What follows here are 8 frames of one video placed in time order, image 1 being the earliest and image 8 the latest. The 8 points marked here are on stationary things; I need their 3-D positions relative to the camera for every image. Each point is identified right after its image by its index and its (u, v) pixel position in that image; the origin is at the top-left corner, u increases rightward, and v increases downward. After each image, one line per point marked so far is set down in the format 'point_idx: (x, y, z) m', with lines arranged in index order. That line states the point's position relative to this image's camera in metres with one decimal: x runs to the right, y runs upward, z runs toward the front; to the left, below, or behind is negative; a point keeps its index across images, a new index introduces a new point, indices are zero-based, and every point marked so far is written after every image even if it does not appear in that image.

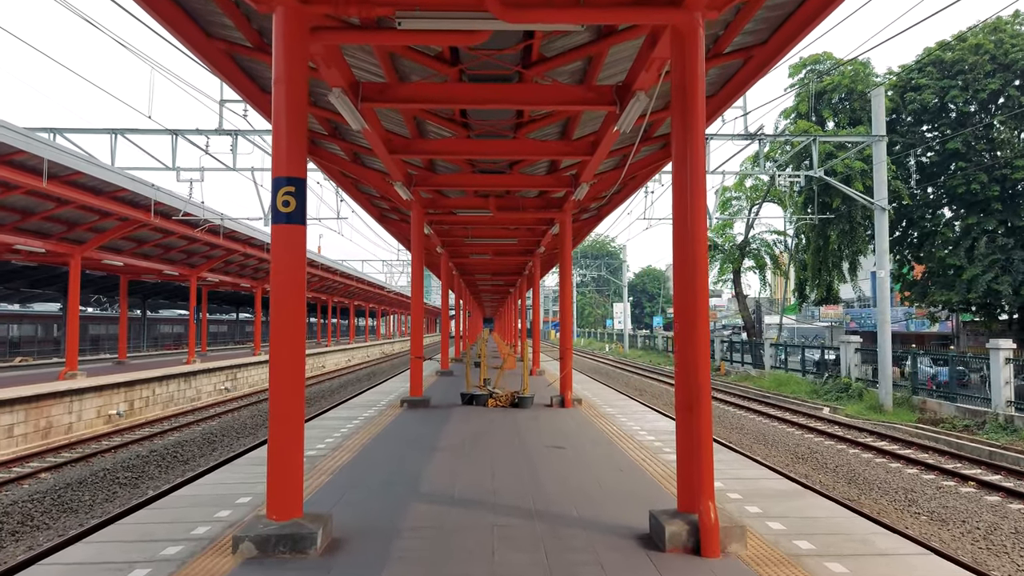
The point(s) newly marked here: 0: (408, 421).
0: (-1.0, -1.4, +8.3) m
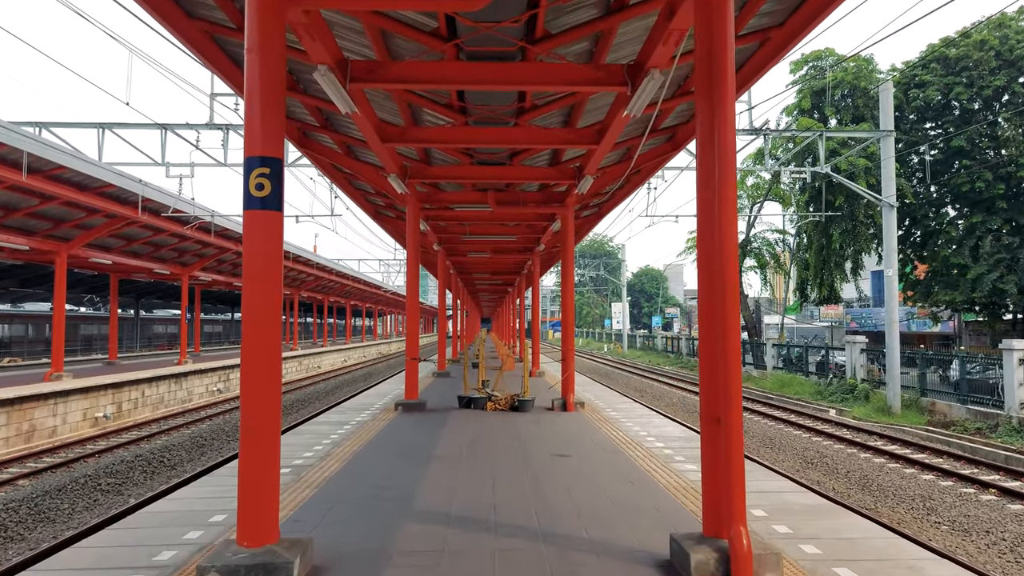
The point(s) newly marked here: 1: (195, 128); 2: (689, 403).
0: (-1.0, -1.3, +7.9) m
1: (-5.7, +2.9, +14.9) m
2: (+4.0, -2.6, +18.7) m
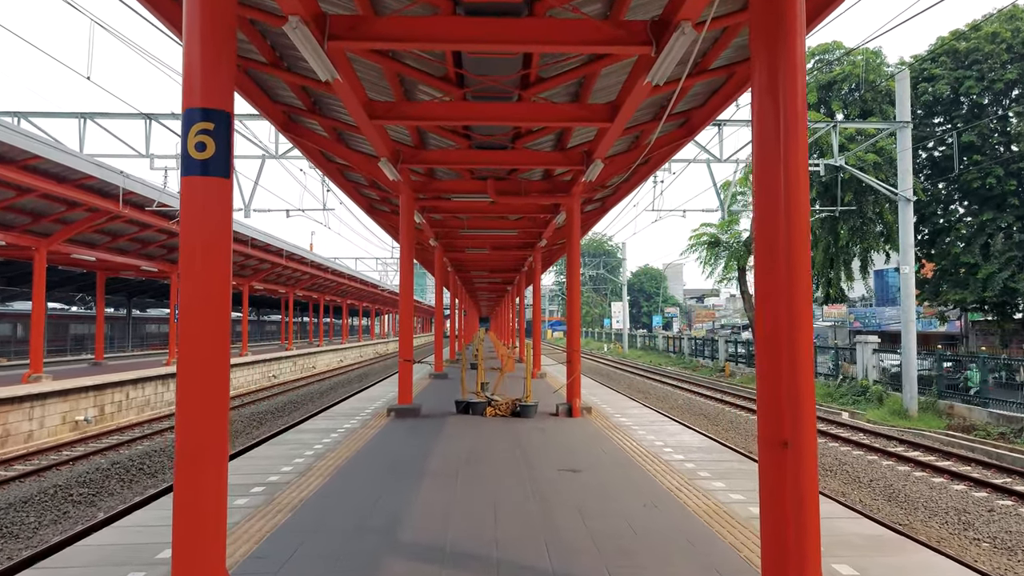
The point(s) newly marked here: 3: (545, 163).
0: (-1.0, -1.3, +7.3) m
1: (-5.7, +2.9, +14.3) m
2: (+4.0, -2.6, +18.1) m
3: (+0.3, +1.2, +7.9) m
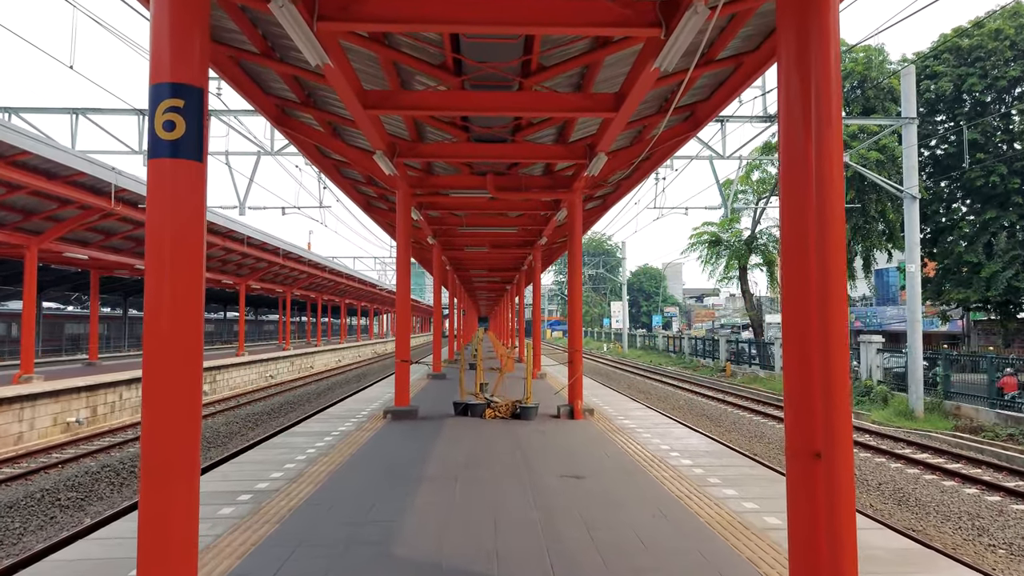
0: (-1.0, -1.3, +7.1) m
1: (-5.7, +3.0, +14.0) m
2: (+4.0, -2.5, +17.9) m
3: (+0.3, +1.2, +7.6) m
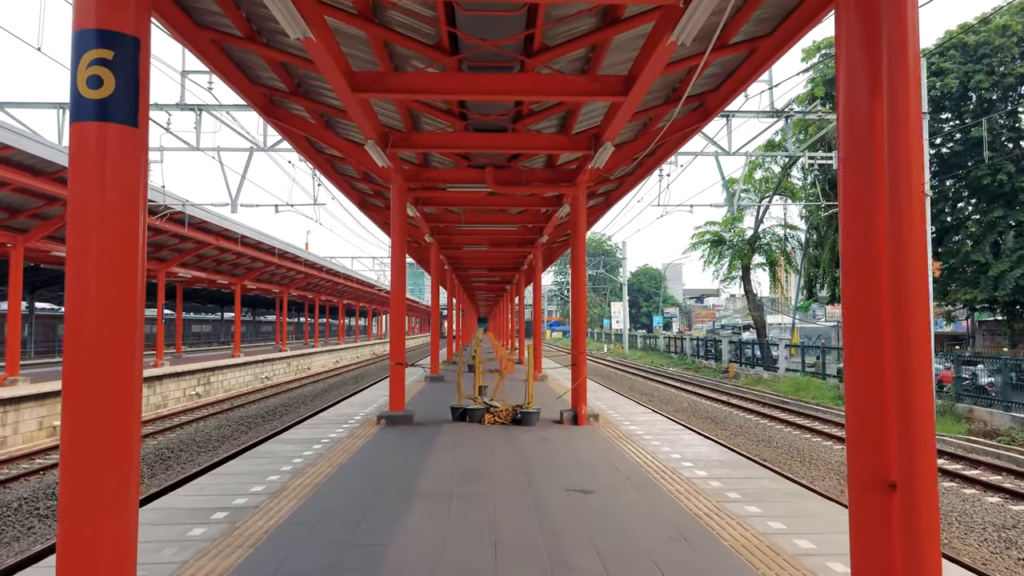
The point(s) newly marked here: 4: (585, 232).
0: (-1.0, -1.3, +6.7) m
1: (-5.7, +3.0, +13.6) m
2: (+4.0, -2.5, +17.5) m
3: (+0.3, +1.2, +7.2) m
4: (+0.8, +0.6, +8.8) m
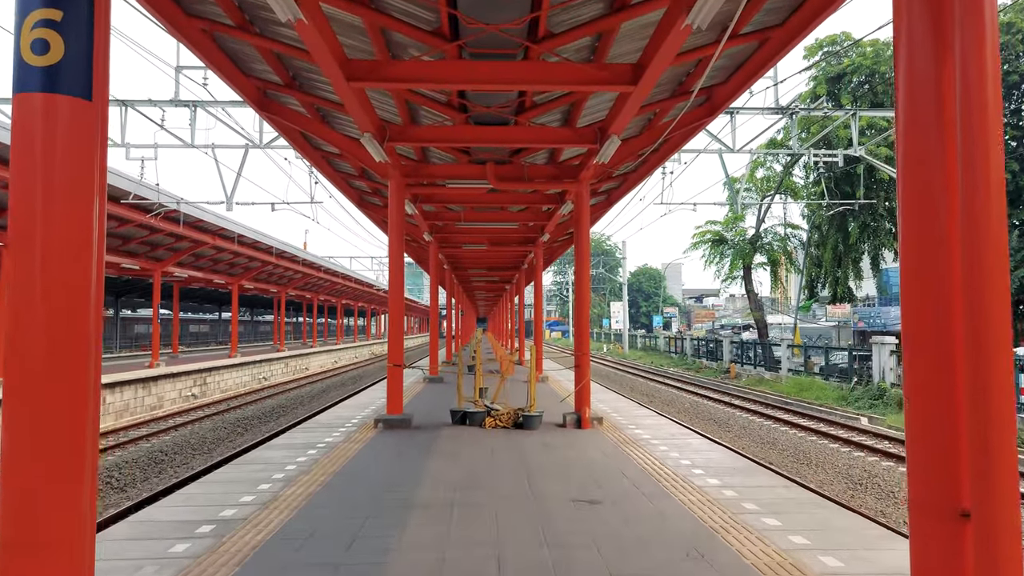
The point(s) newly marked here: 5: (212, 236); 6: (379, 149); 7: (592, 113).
0: (-1.0, -1.3, +6.4) m
1: (-5.7, +3.0, +13.4) m
2: (+4.0, -2.5, +17.2) m
3: (+0.4, +1.2, +7.0) m
4: (+0.8, +0.6, +8.6) m
5: (-6.8, +1.2, +18.7) m
6: (-1.1, +1.2, +6.9) m
7: (+0.7, +1.6, +7.3) m
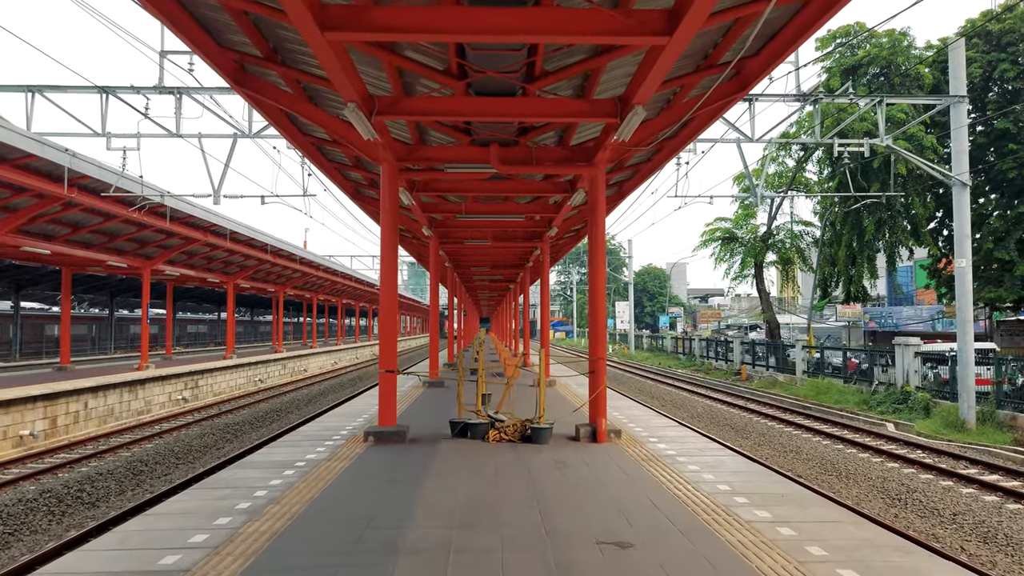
0: (-1.0, -1.2, +5.6) m
1: (-5.7, +3.0, +12.6) m
2: (+4.1, -2.5, +16.4) m
3: (+0.4, +1.3, +6.2) m
4: (+0.8, +0.6, +7.8) m
5: (-6.7, +1.2, +18.0) m
6: (-1.1, +1.2, +6.1) m
7: (+0.8, +1.6, +6.5) m
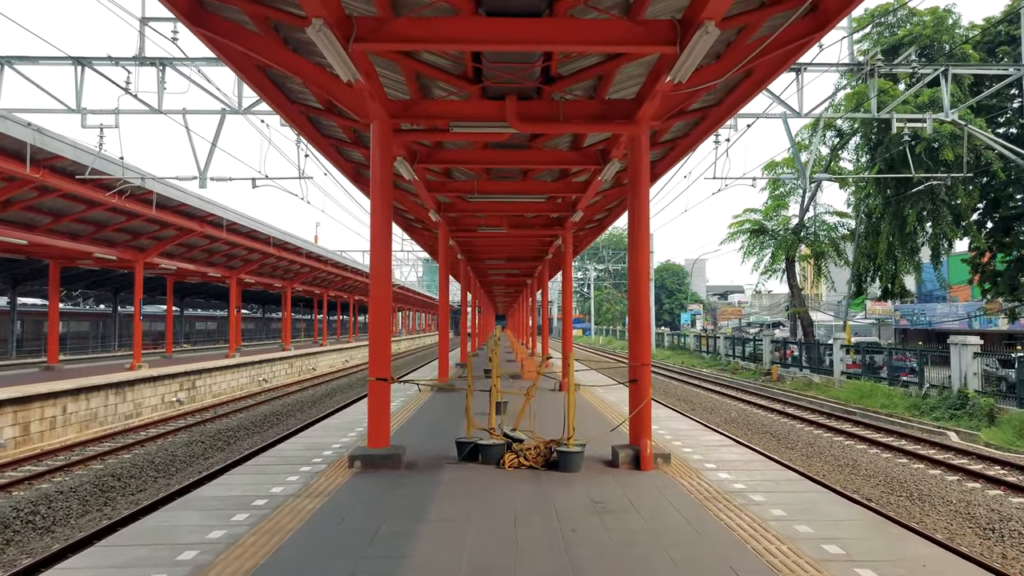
0: (-0.8, -1.2, +4.3) m
1: (-5.4, +3.1, +11.4) m
2: (+4.4, -2.4, +15.0) m
3: (+0.5, +1.4, +4.9) m
4: (+1.0, +0.7, +6.4) m
5: (-6.4, +1.3, +16.8) m
6: (-0.9, +1.3, +4.8) m
7: (+0.9, +1.7, +5.2) m
